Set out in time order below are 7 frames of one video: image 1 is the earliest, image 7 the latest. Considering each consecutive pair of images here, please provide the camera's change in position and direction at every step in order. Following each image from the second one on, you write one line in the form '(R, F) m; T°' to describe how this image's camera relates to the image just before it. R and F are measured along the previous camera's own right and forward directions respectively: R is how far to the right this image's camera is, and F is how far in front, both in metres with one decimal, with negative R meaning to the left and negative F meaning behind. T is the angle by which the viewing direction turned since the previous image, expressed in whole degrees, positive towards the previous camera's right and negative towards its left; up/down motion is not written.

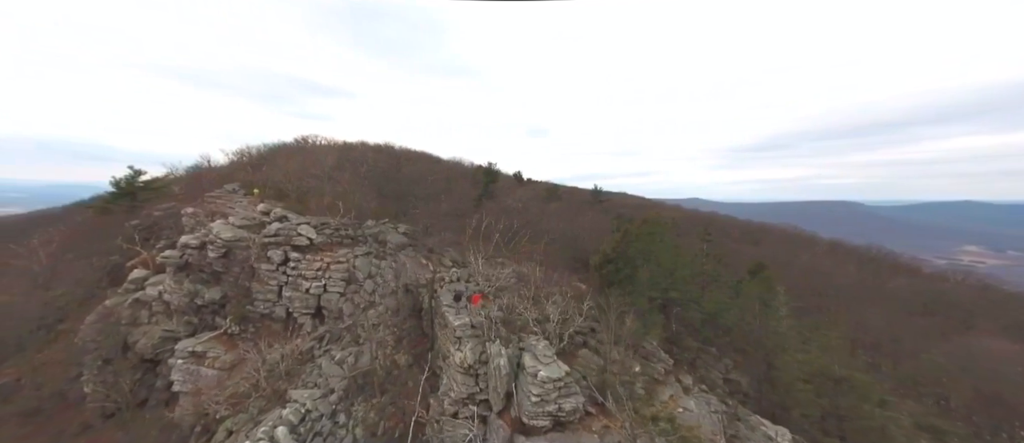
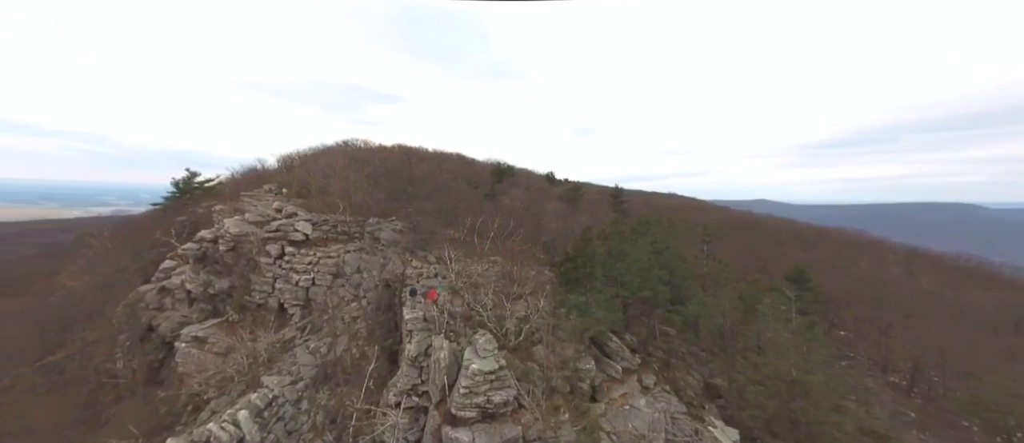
(+1.1, -0.1) m; -2°
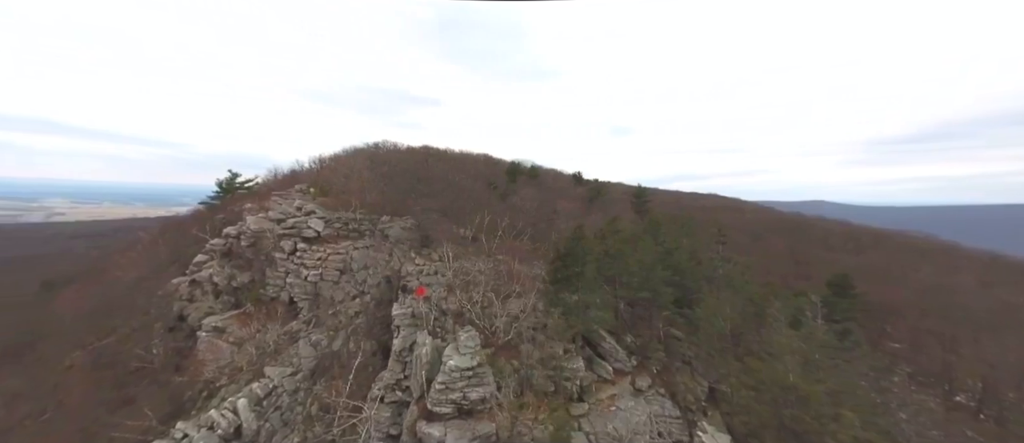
(+0.5, 0.0) m; -3°
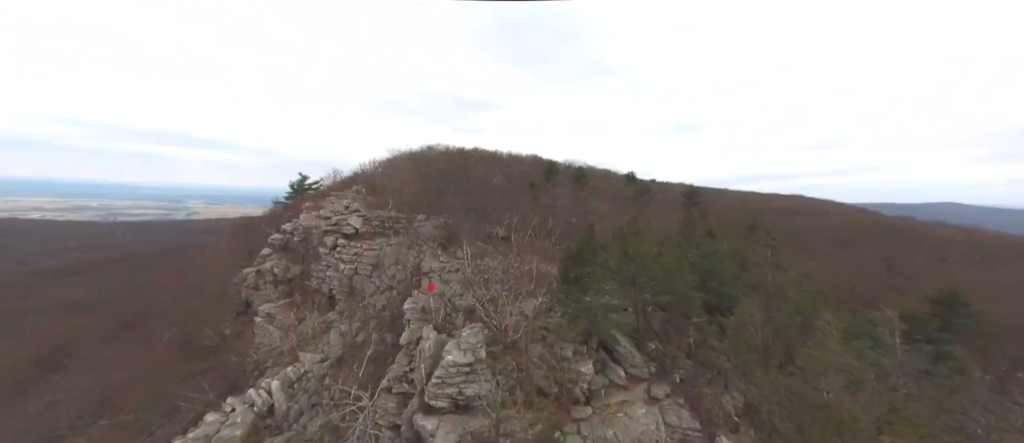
(+0.6, +0.1) m; -7°
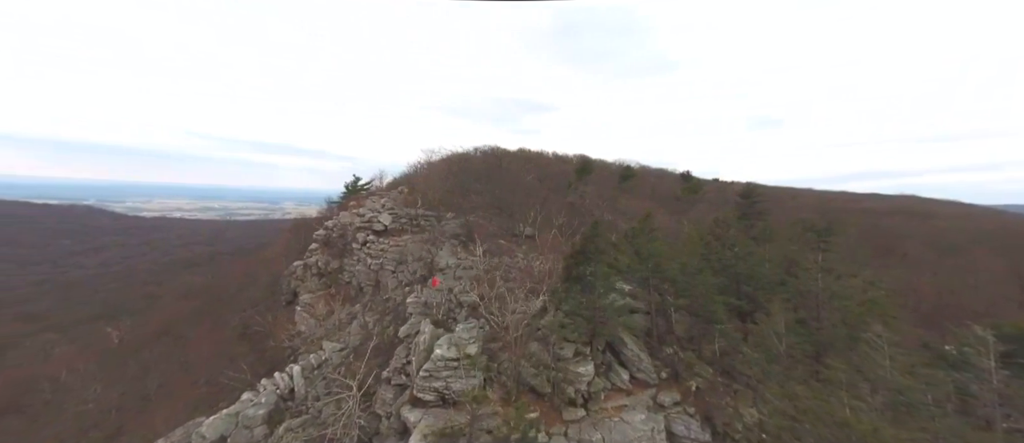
(+0.6, +0.1) m; -6°
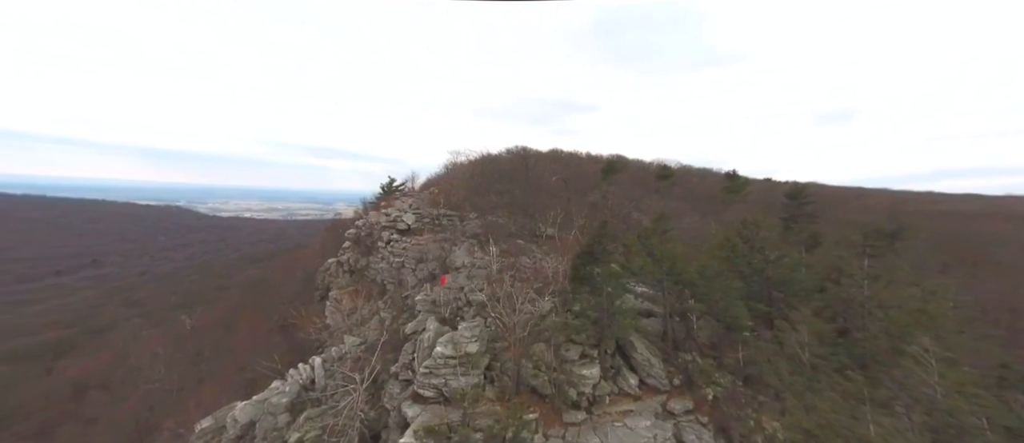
(+0.4, 0.0) m; -5°
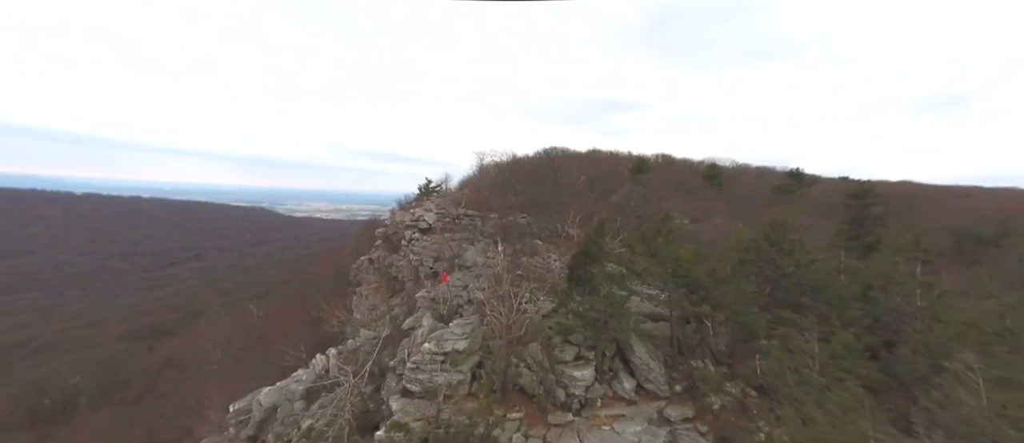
(+0.6, 0.0) m; -5°
